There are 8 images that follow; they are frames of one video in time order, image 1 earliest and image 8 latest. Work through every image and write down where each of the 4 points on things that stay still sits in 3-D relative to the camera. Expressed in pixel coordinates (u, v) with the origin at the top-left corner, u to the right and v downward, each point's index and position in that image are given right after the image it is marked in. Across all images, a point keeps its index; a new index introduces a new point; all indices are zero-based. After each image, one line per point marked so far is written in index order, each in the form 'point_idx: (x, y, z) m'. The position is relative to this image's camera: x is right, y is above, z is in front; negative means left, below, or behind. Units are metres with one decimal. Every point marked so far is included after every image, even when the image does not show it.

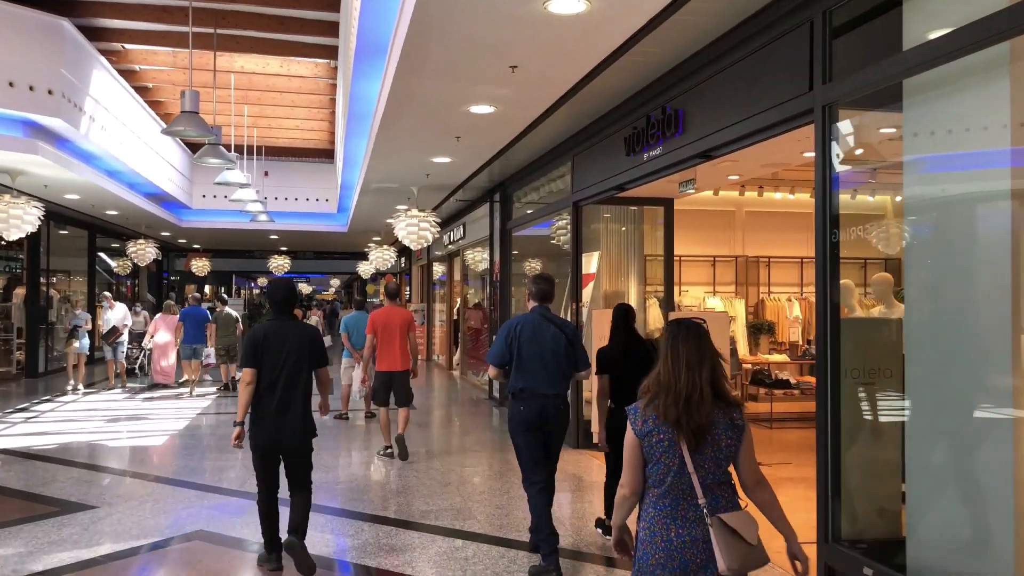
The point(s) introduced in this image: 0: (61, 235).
0: (-7.8, +0.9, +14.9) m
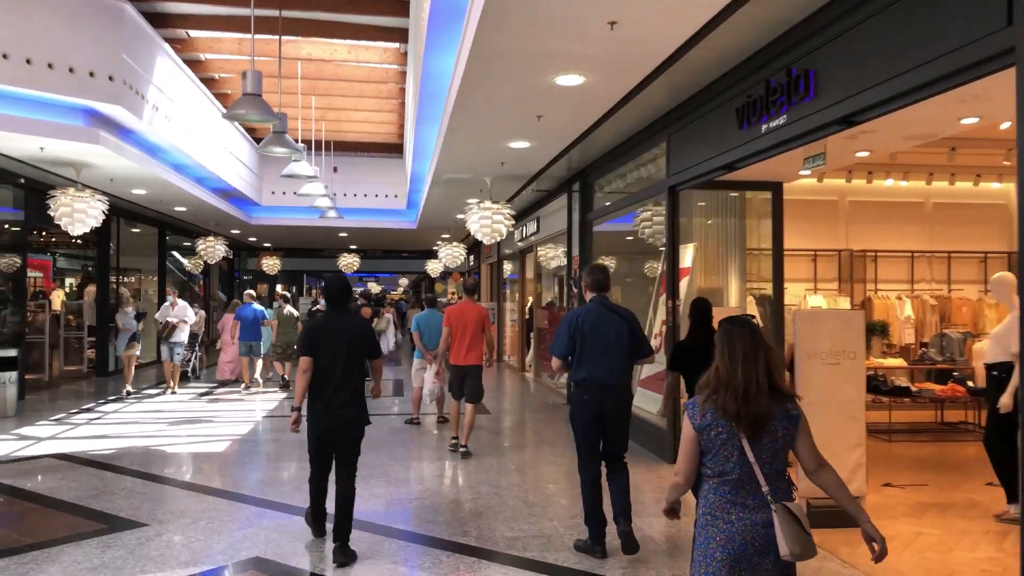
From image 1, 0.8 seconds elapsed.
0: (-6.5, +0.9, +14.8) m
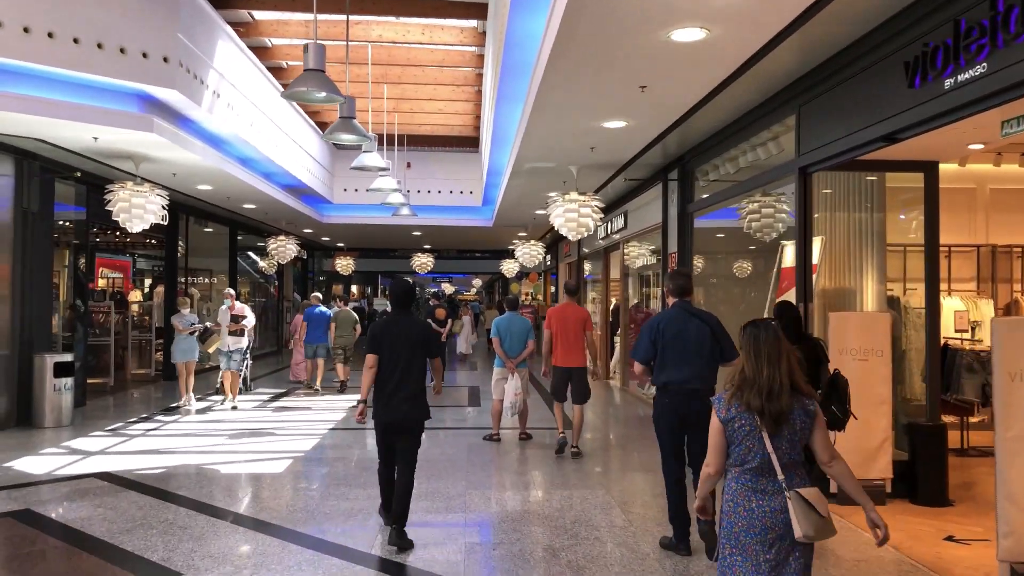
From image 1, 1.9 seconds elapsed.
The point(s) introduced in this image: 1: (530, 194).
0: (-5.2, +0.9, +14.4) m
1: (+0.2, +1.2, +10.8) m
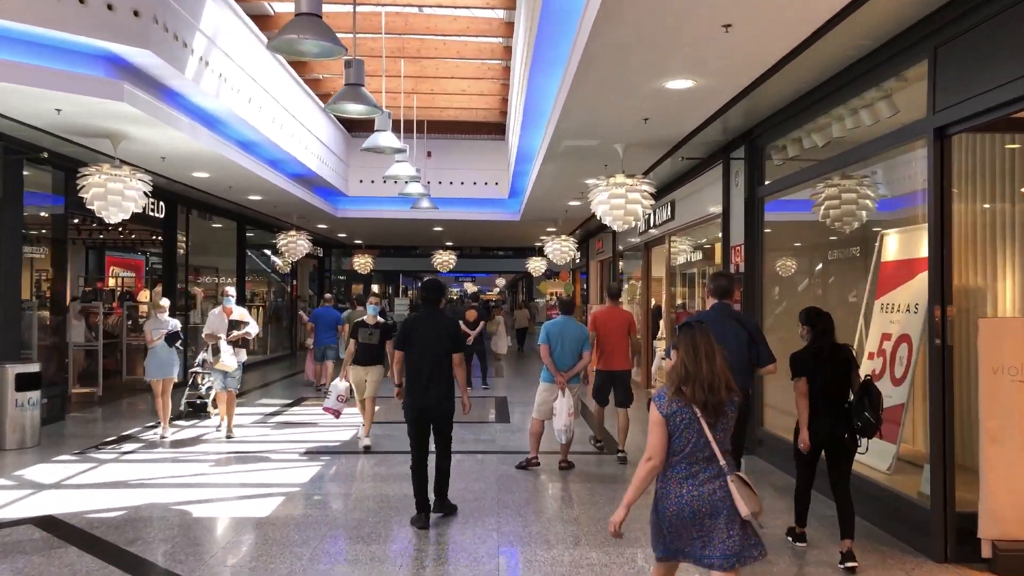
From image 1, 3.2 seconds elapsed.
0: (-4.7, +0.9, +13.3) m
1: (+0.6, +1.2, +9.6) m
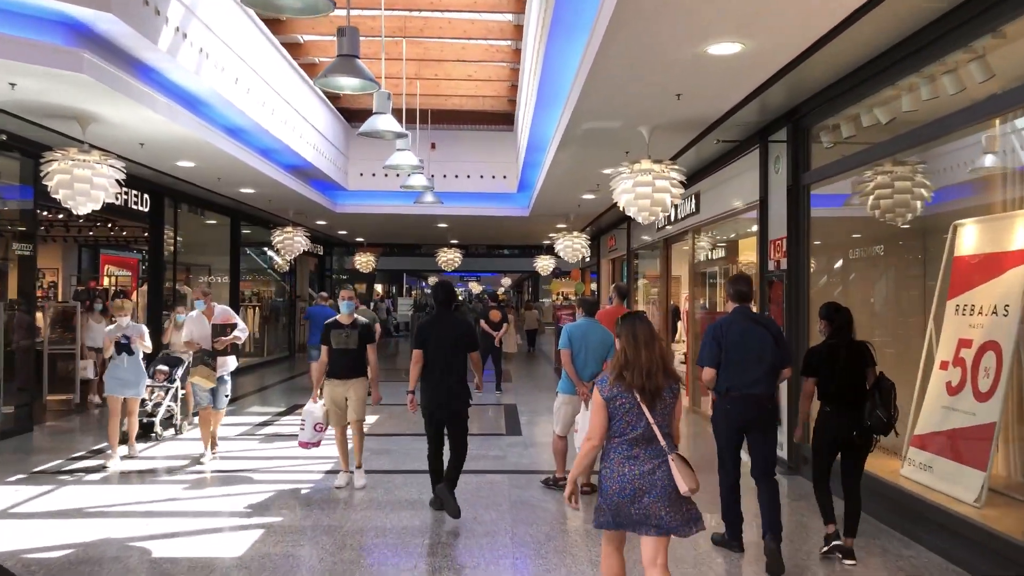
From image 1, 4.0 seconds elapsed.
0: (-4.6, +1.0, +12.6) m
1: (+0.7, +1.2, +8.9) m
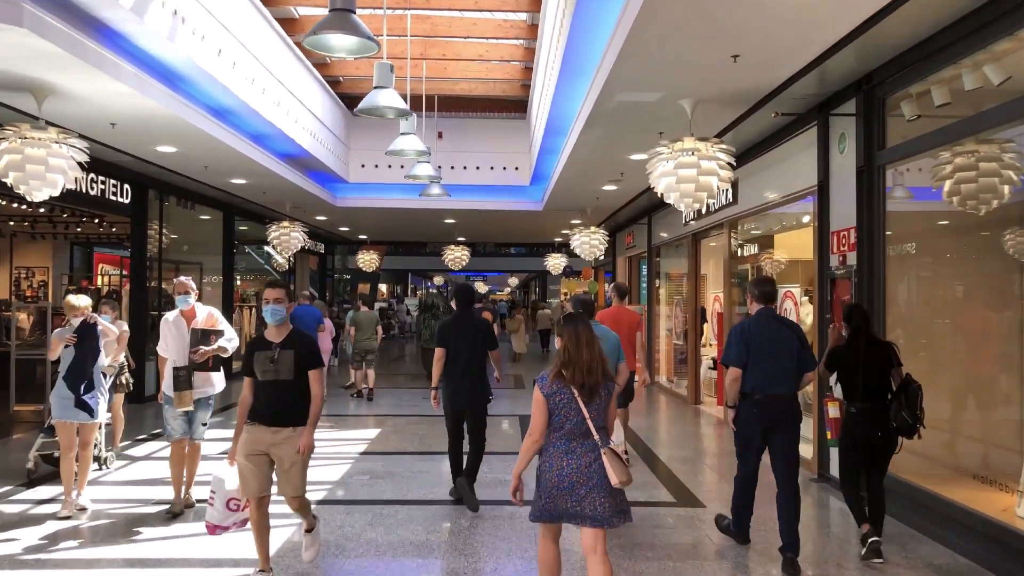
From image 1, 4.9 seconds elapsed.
0: (-4.4, +1.0, +11.8) m
1: (+0.8, +1.2, +8.0) m
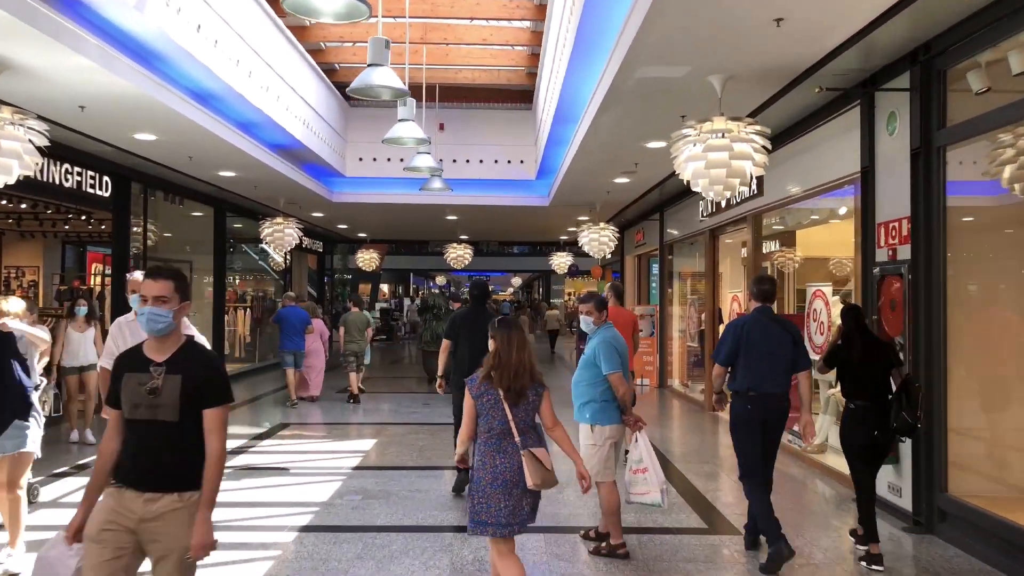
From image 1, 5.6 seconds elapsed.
0: (-4.4, +1.0, +11.2) m
1: (+0.9, +1.2, +7.5) m
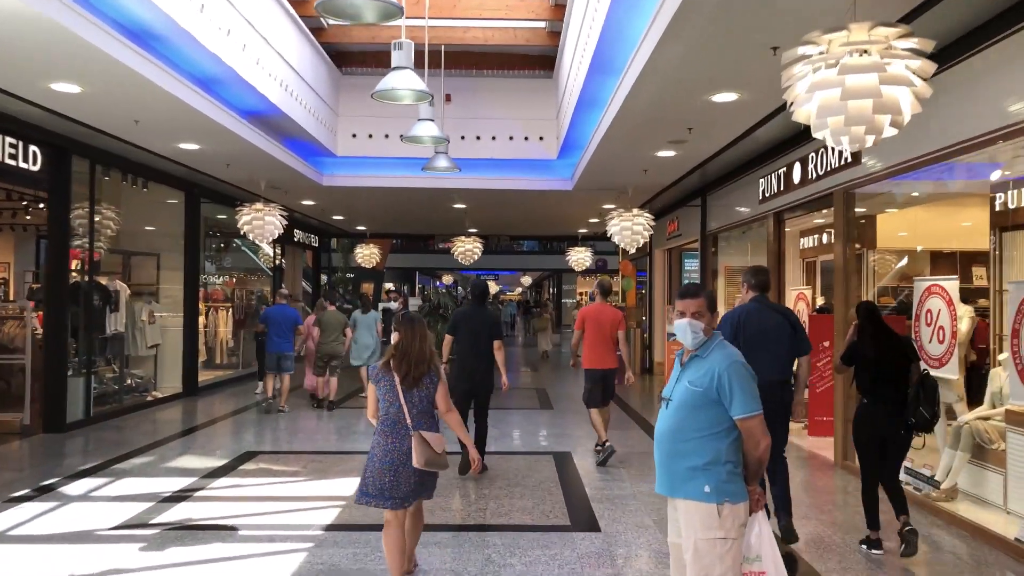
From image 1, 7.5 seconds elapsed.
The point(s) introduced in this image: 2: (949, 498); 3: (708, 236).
0: (-4.1, +1.0, +9.7) m
1: (+1.1, +1.2, +5.9) m
2: (+2.5, -1.2, +5.0) m
3: (+2.3, +0.6, +10.2) m
